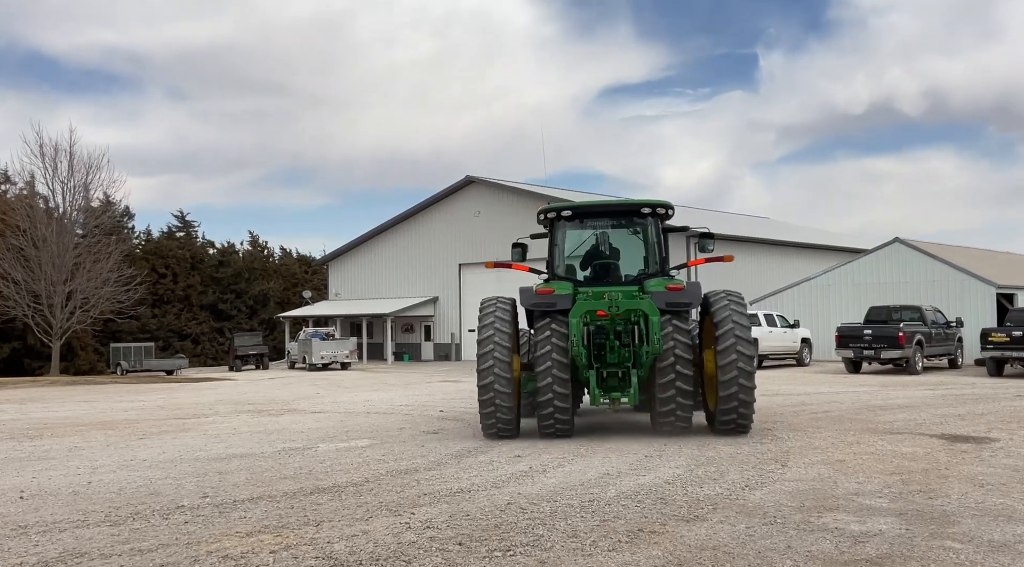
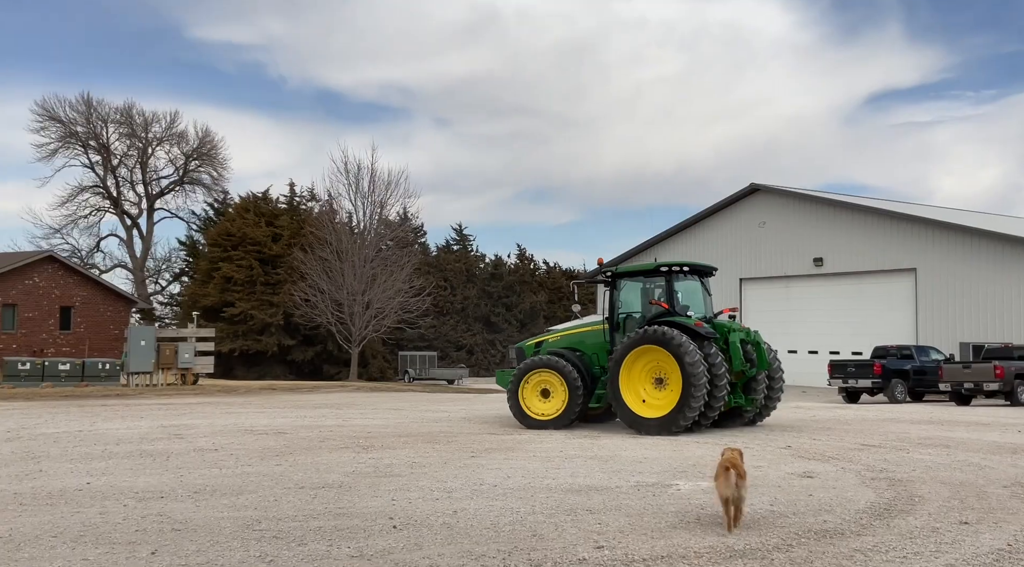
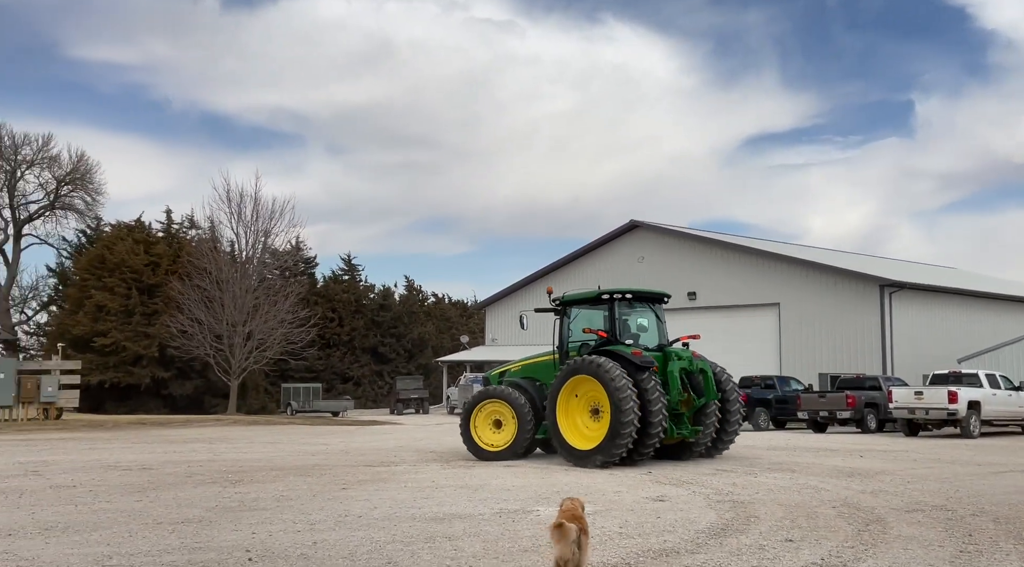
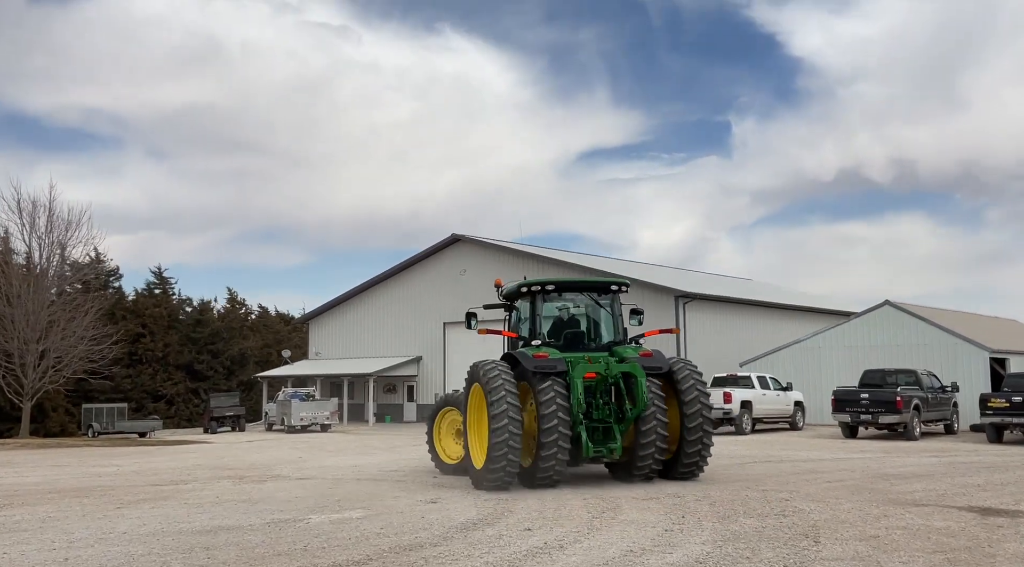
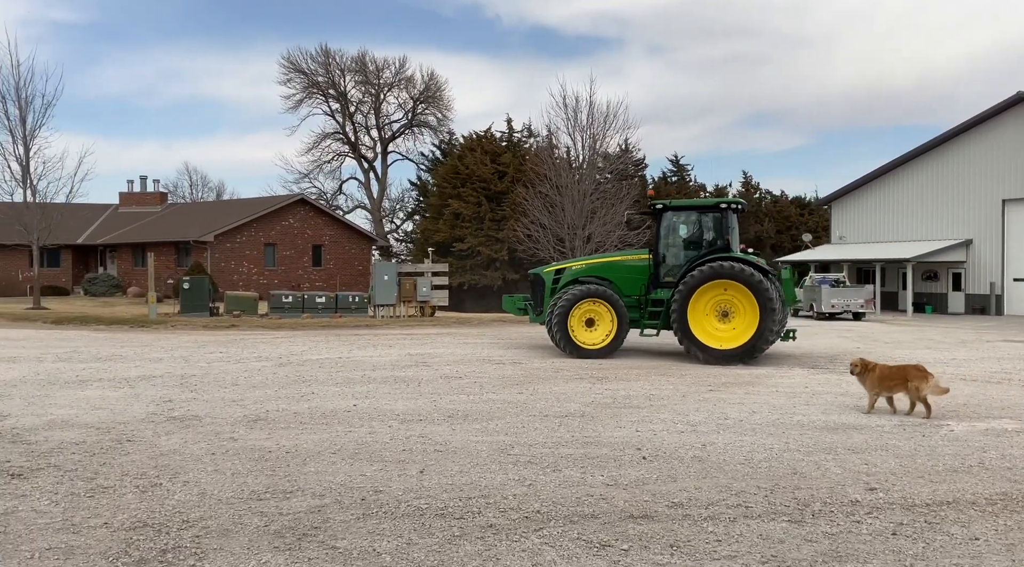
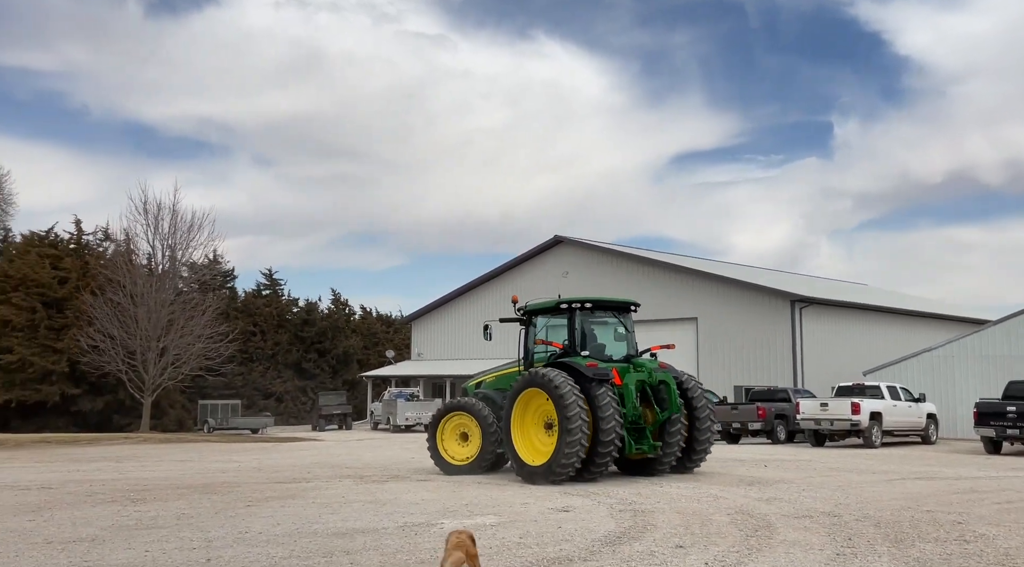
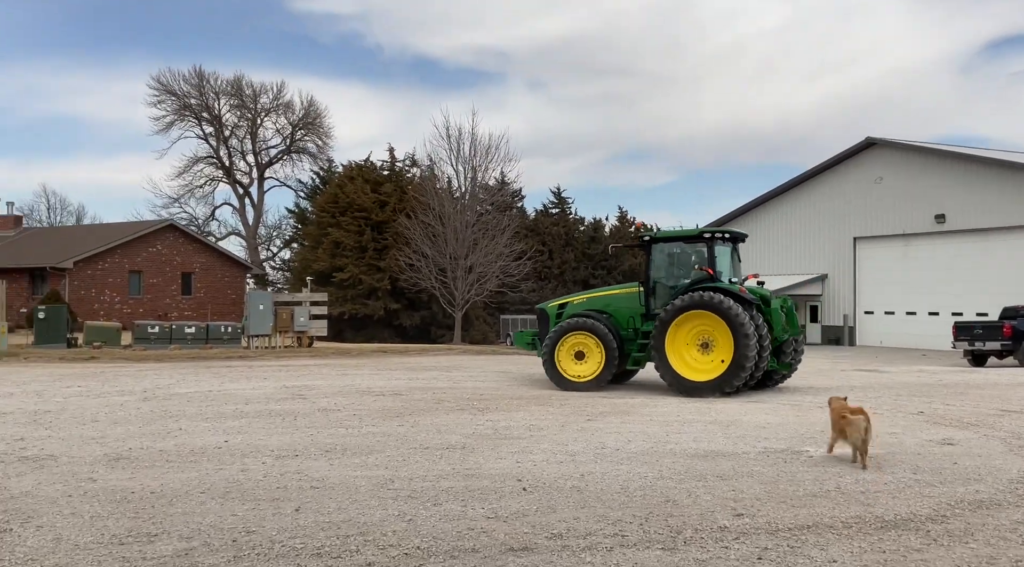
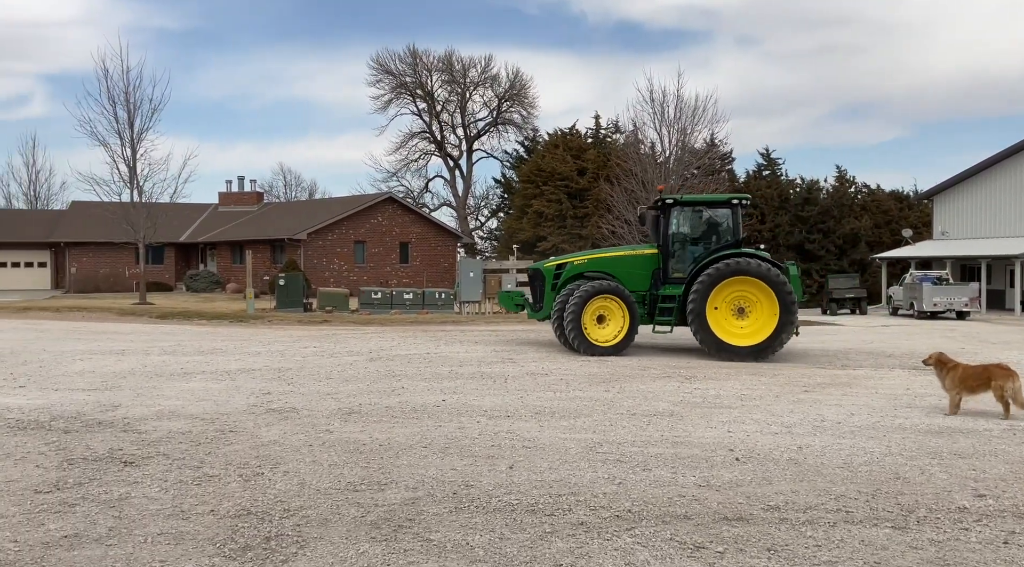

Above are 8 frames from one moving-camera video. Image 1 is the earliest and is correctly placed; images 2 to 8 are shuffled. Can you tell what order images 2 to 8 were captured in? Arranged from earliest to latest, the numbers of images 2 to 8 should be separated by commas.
4, 6, 3, 2, 7, 5, 8
